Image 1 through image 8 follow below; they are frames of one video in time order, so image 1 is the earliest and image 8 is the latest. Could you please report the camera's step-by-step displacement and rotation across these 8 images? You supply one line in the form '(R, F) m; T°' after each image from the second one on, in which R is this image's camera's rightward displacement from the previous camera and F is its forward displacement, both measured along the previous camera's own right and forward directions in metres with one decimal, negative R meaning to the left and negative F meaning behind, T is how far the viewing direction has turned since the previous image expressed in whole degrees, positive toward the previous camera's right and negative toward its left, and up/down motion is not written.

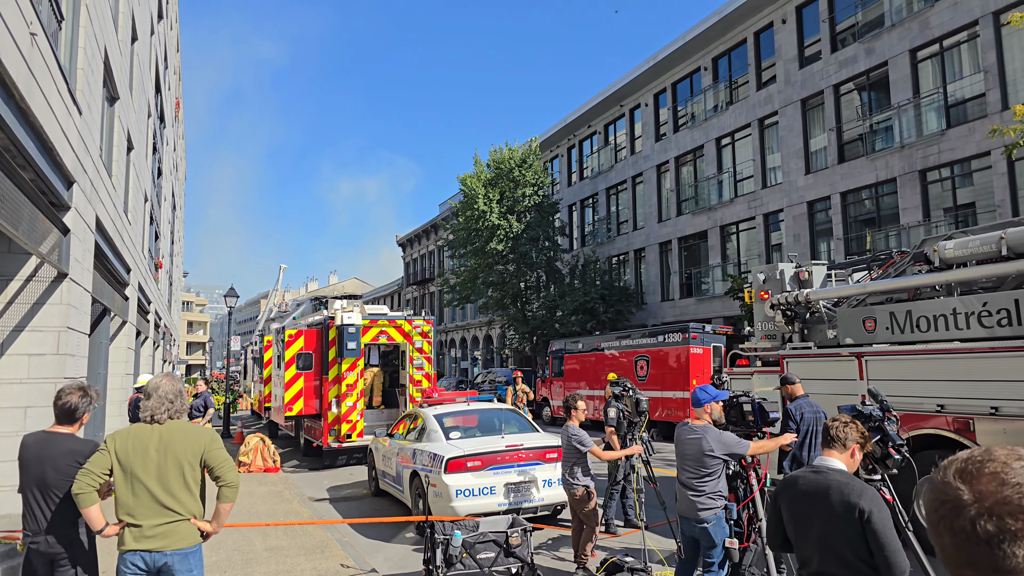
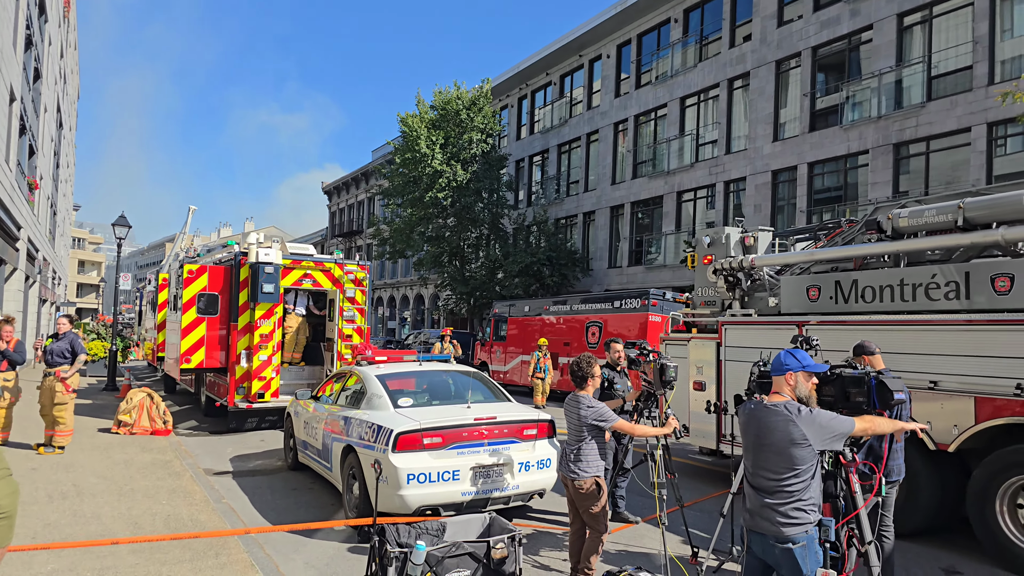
(-0.5, +1.7) m; +7°
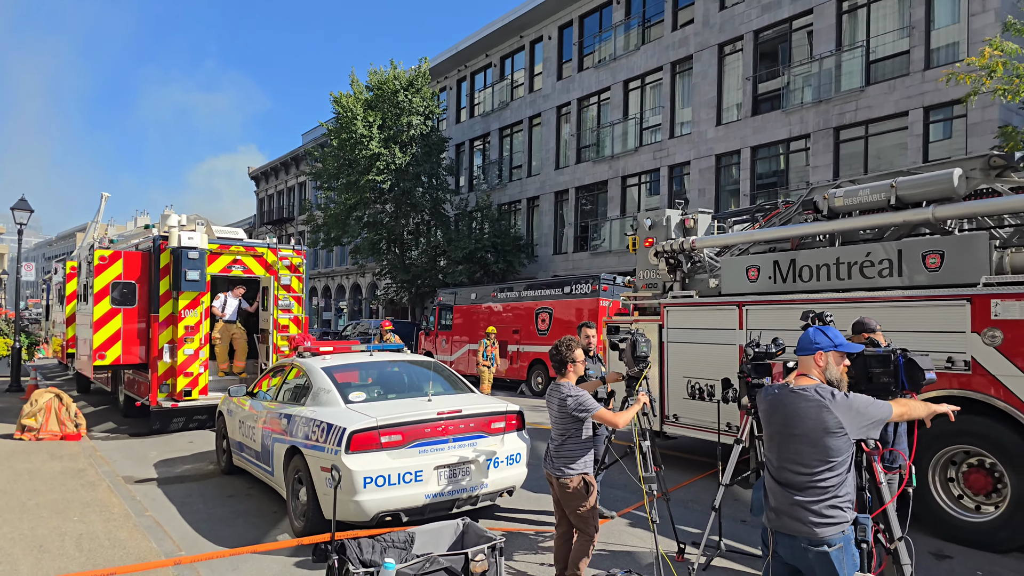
(-0.2, +0.5) m; +6°
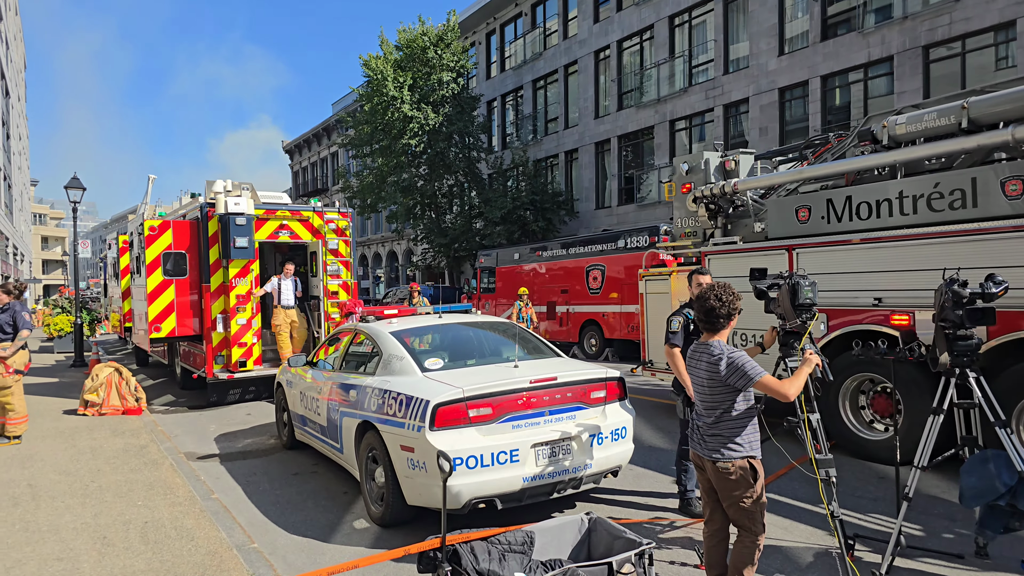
(-0.4, +0.7) m; -3°
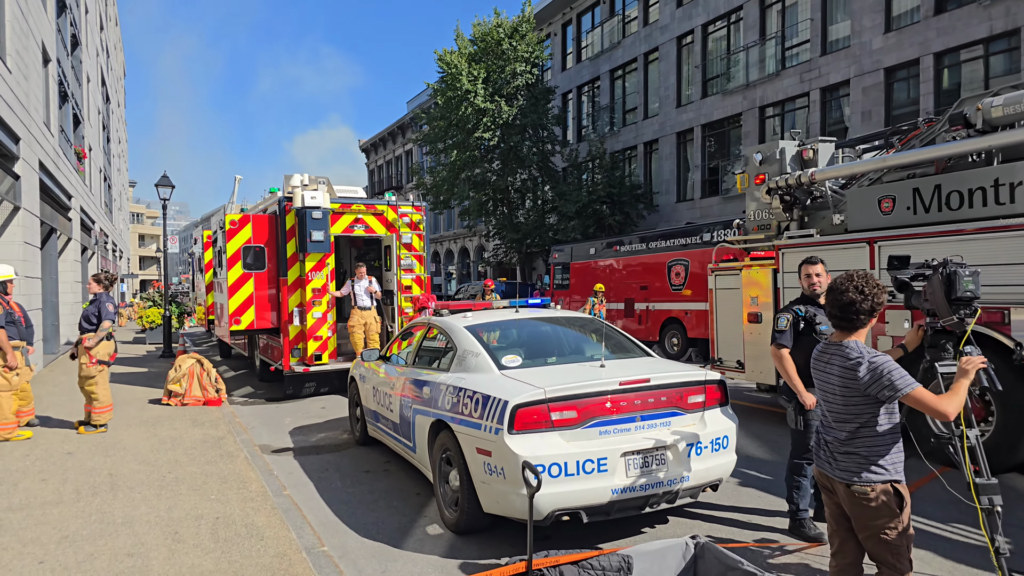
(-0.1, +0.4) m; -6°
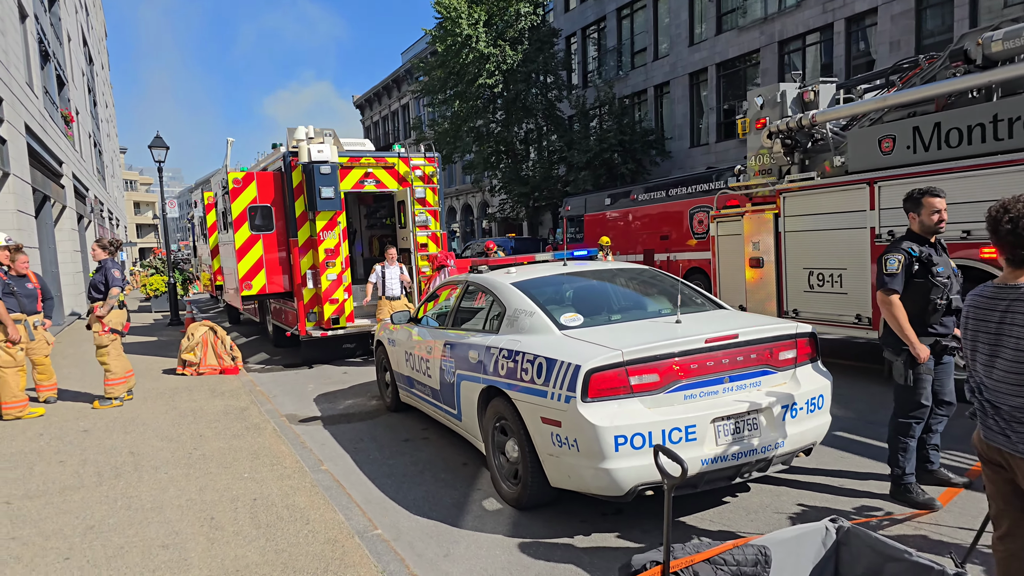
(-0.4, +0.5) m; 0°
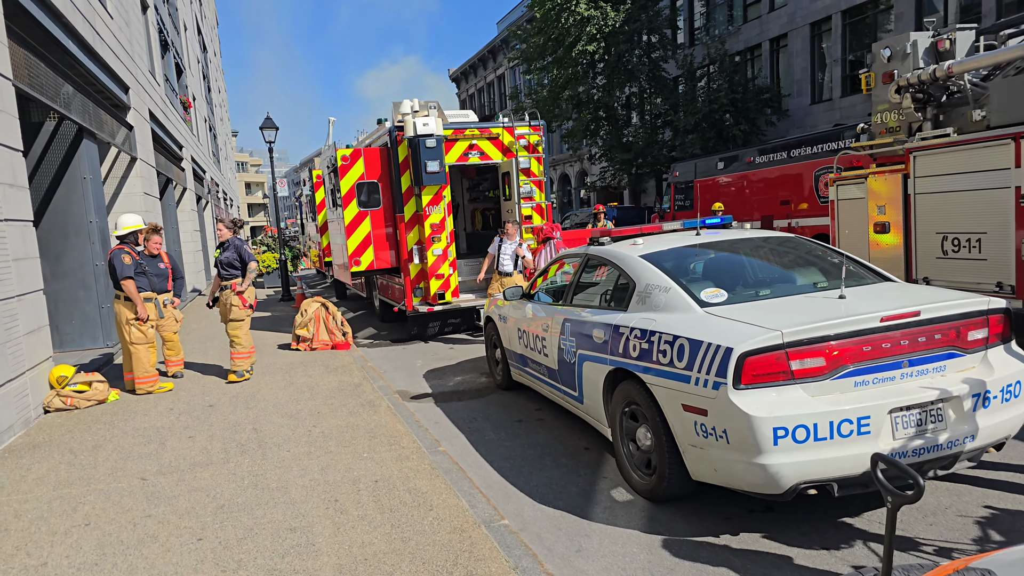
(-0.2, +0.3) m; -8°
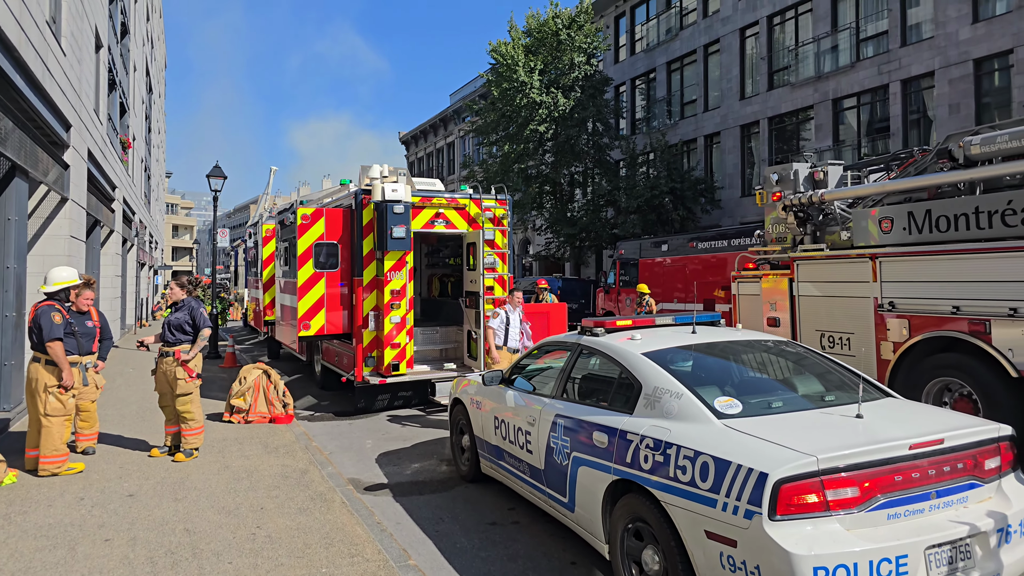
(-0.4, +0.3) m; +6°
